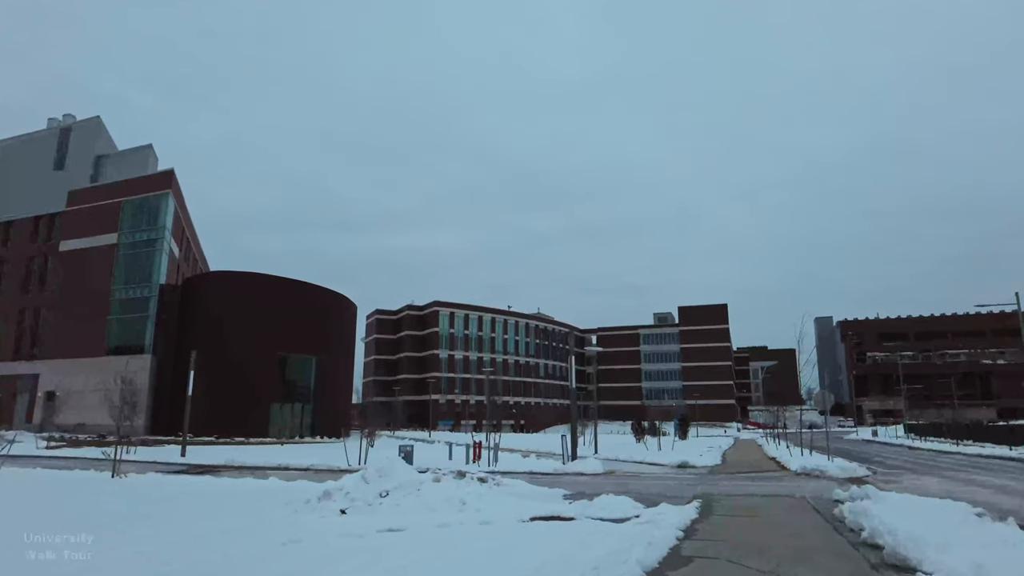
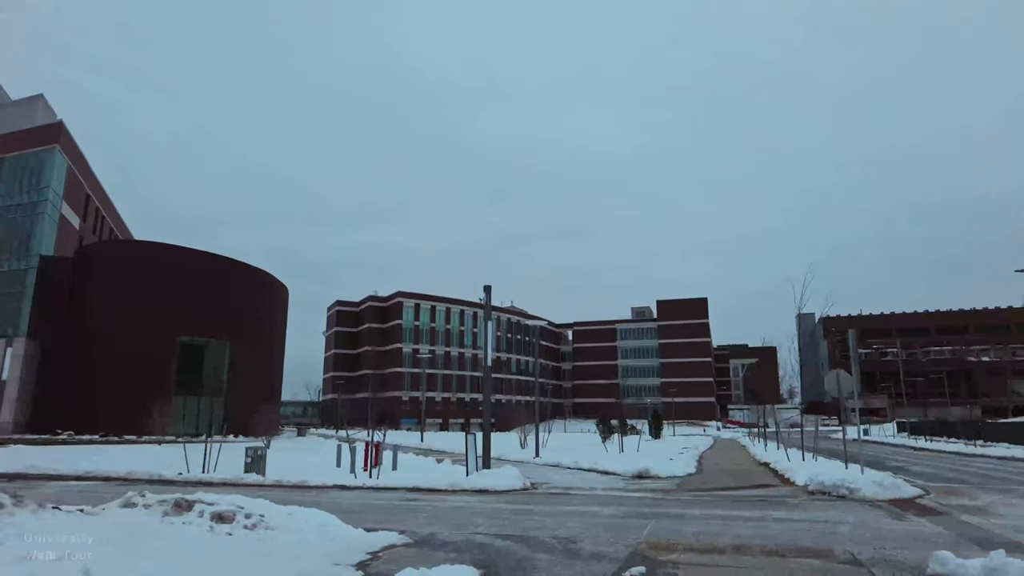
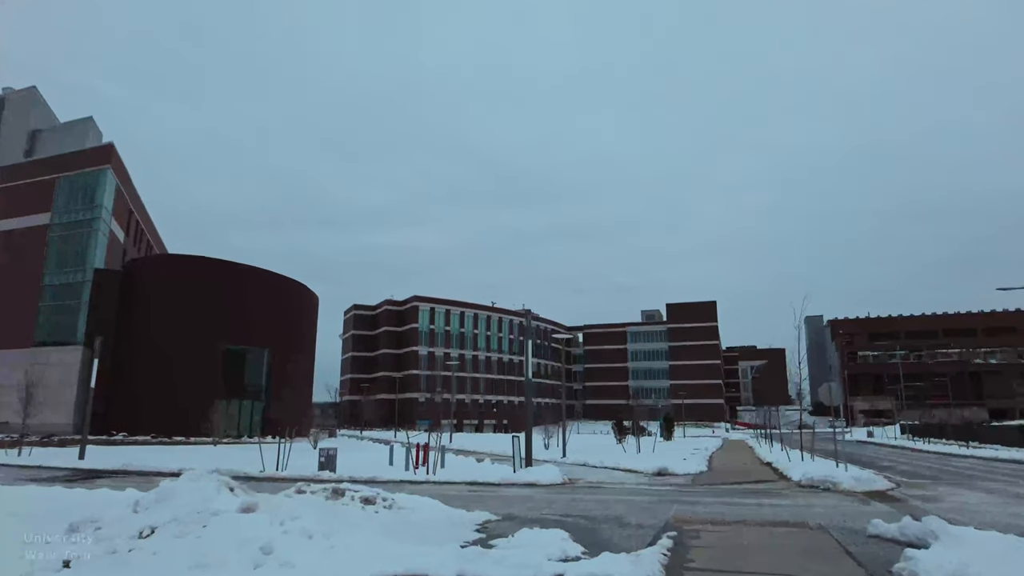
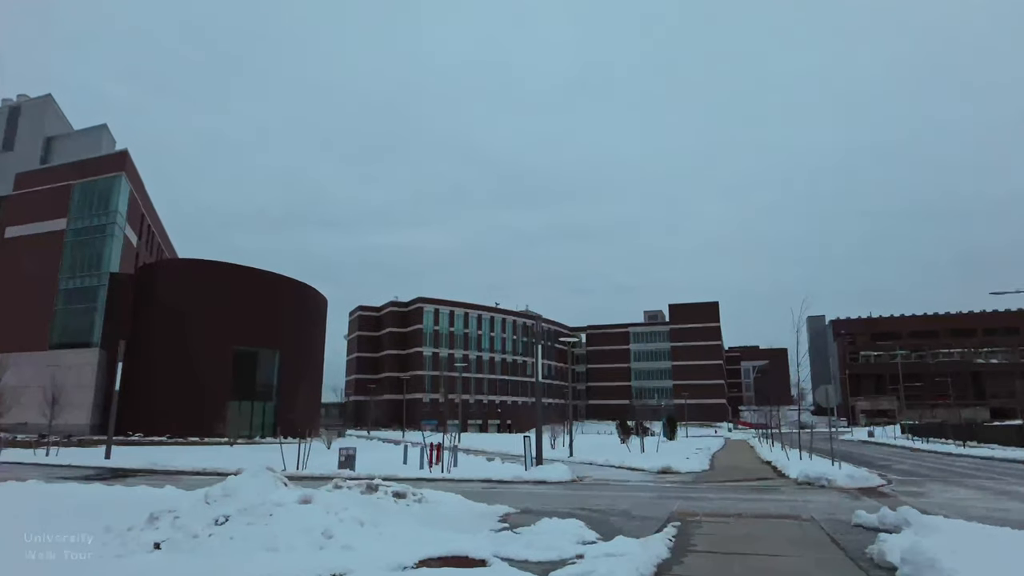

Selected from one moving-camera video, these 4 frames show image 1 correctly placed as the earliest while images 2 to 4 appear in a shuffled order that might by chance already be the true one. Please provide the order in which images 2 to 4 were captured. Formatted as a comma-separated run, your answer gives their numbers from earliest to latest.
4, 3, 2
